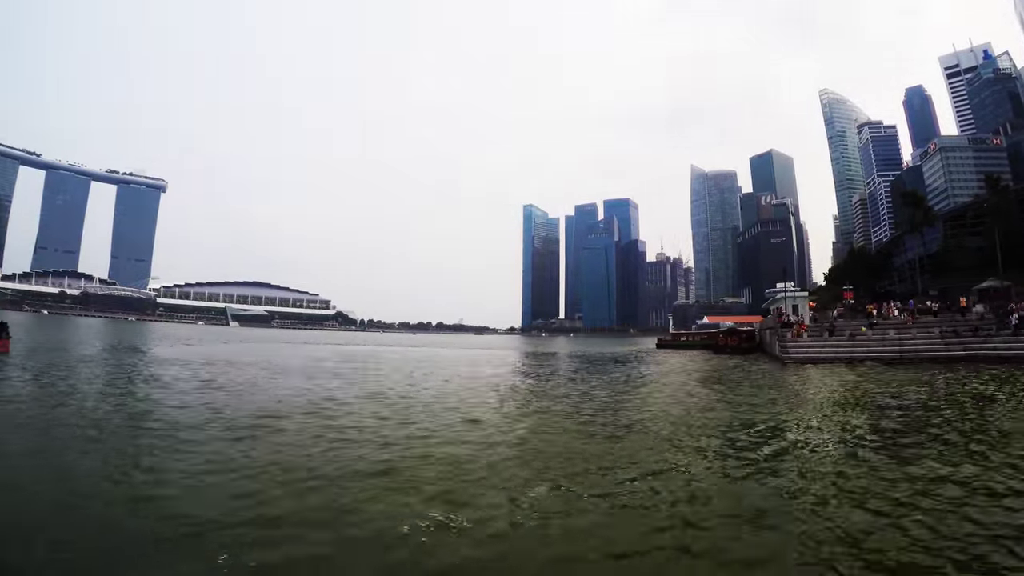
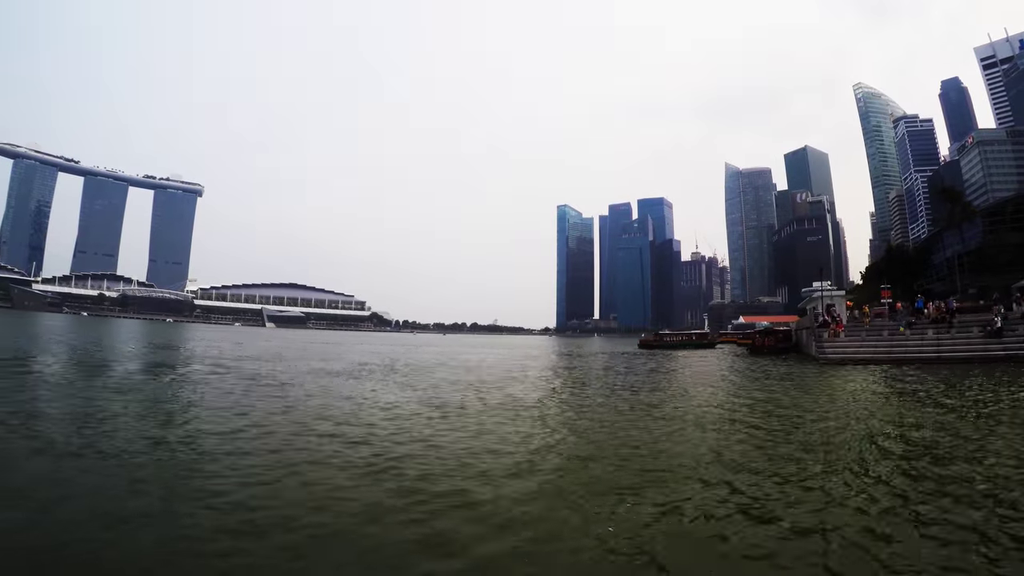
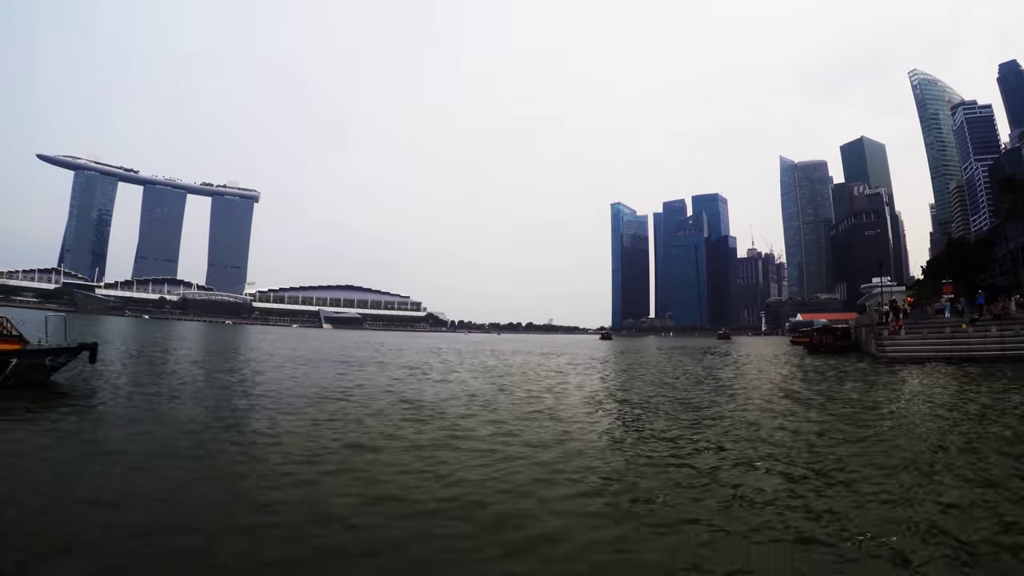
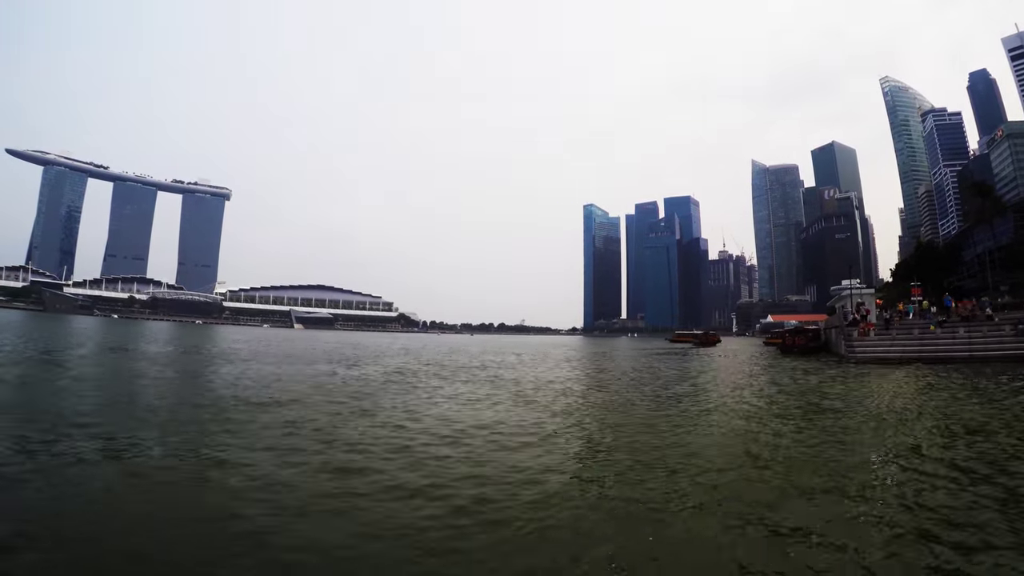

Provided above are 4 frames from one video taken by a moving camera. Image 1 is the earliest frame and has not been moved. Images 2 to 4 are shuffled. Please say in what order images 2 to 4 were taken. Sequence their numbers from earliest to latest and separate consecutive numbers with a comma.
2, 4, 3
